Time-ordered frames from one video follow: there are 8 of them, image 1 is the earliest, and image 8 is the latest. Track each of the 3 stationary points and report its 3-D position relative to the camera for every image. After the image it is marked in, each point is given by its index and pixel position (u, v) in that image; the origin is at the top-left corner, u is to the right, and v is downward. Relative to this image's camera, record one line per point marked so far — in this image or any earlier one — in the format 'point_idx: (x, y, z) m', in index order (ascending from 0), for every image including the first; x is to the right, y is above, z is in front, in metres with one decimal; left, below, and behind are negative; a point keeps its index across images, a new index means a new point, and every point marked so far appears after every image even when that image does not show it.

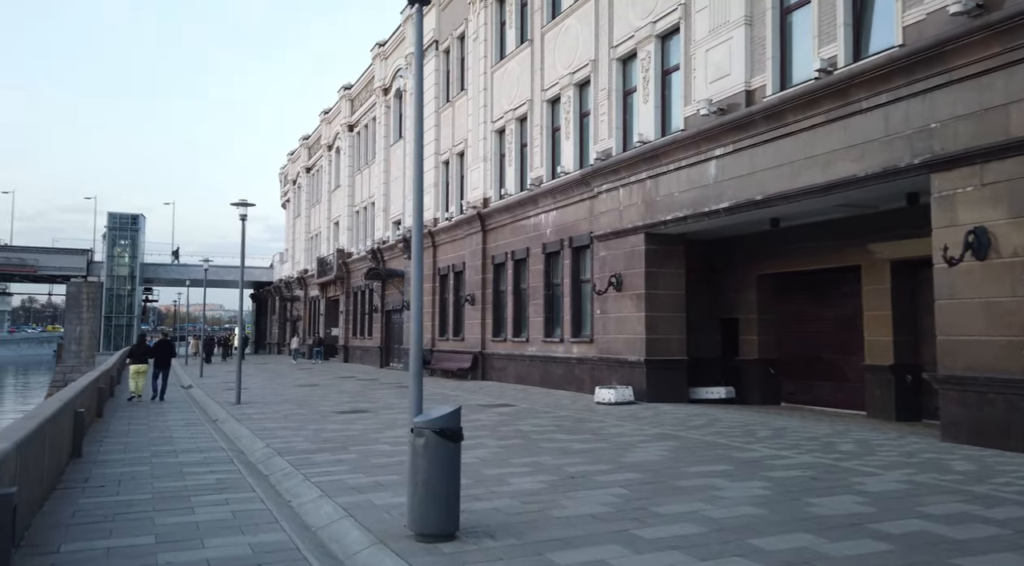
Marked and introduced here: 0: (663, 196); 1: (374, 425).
0: (+3.1, +1.8, +16.7) m
1: (-2.4, -2.5, +14.8) m
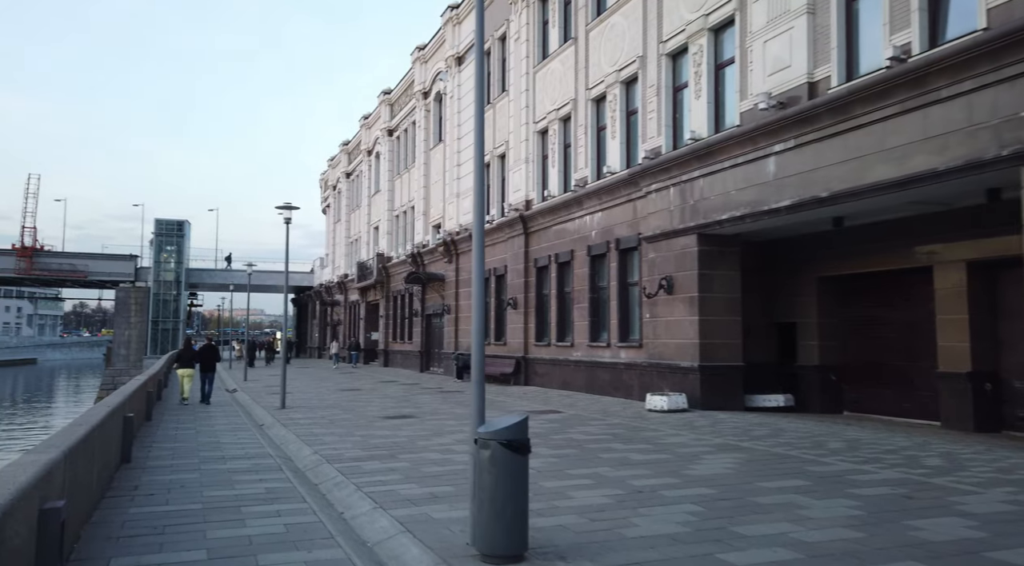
0: (+4.0, +1.7, +16.0) m
1: (-1.6, -2.6, +14.4) m
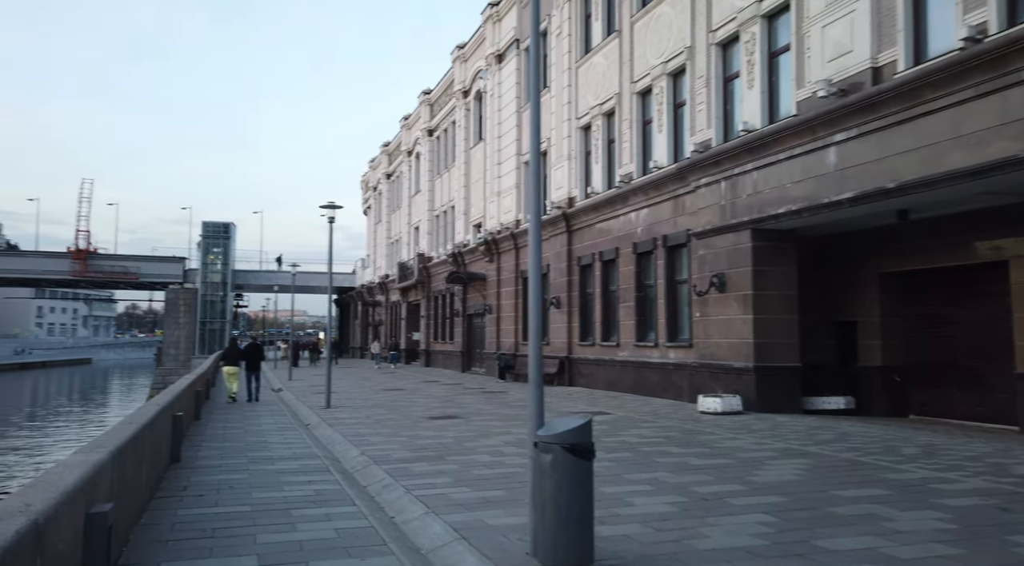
0: (+4.9, +1.8, +15.4) m
1: (-0.7, -2.6, +14.0) m
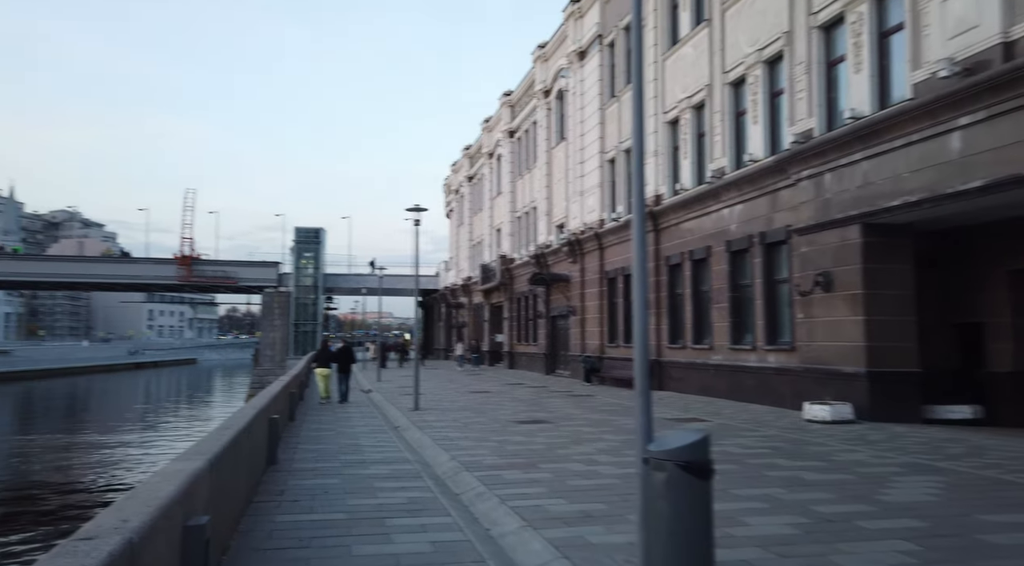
0: (+6.5, +1.8, +14.3) m
1: (+0.8, -2.6, +13.4) m
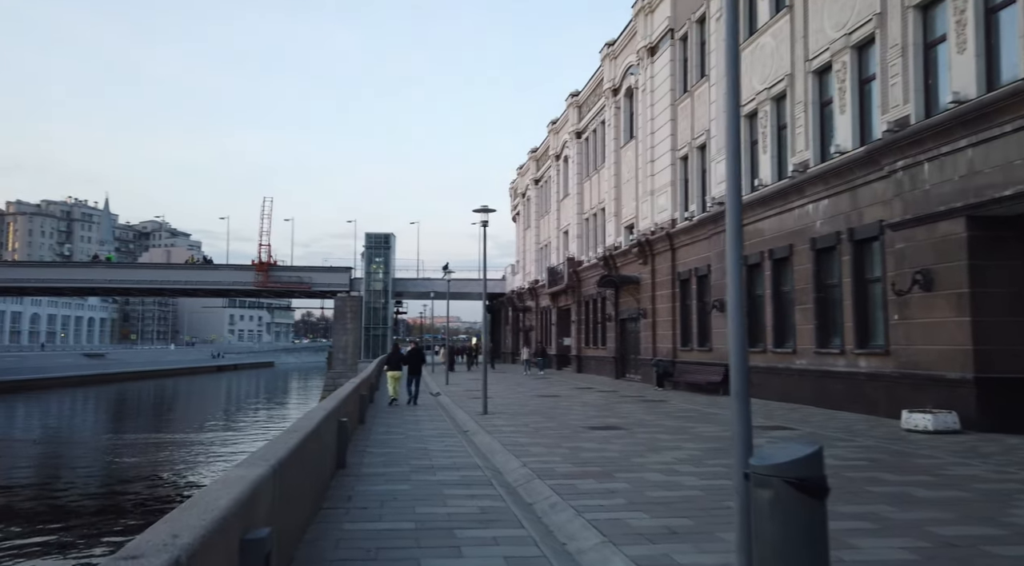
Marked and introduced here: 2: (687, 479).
0: (+7.7, +1.9, +13.0) m
1: (+1.9, -2.5, +12.6) m
2: (+2.1, -2.3, +9.6) m
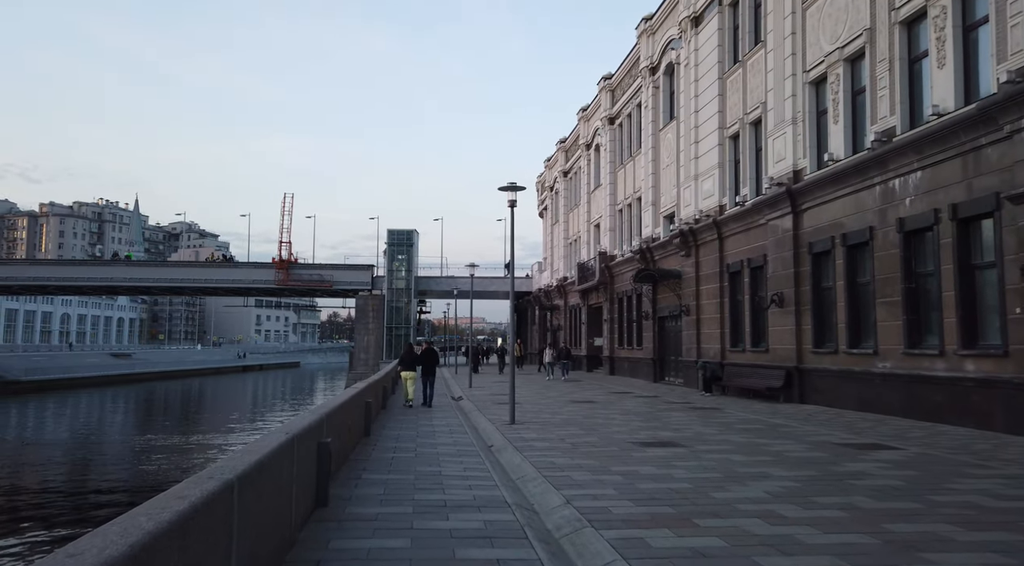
0: (+8.1, +2.1, +10.0) m
1: (+2.4, -2.3, +9.8) m
2: (+2.4, -2.1, +6.7) m
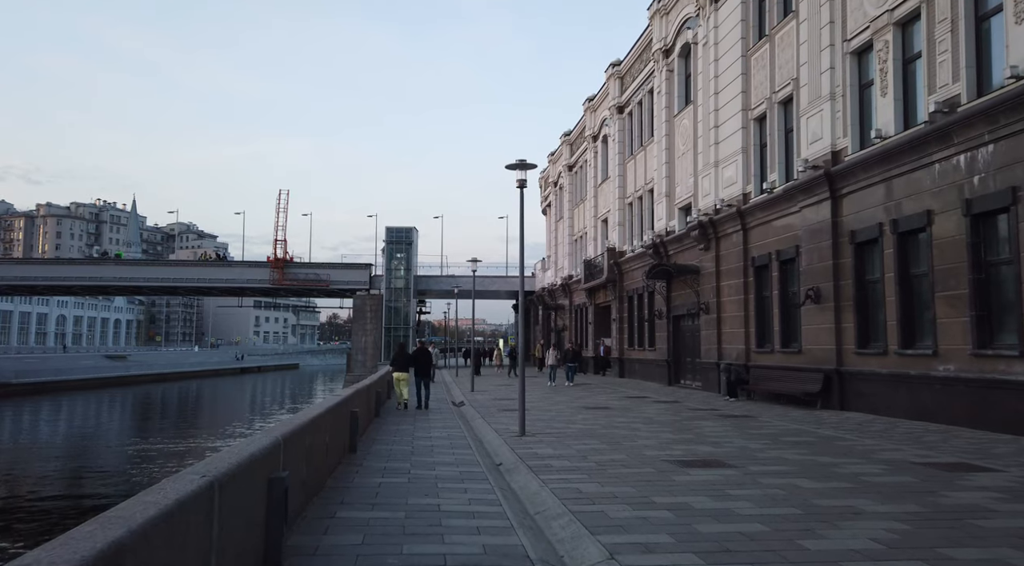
0: (+8.3, +2.3, +7.9) m
1: (+2.5, -2.1, +7.7) m
2: (+2.6, -1.9, +4.6) m
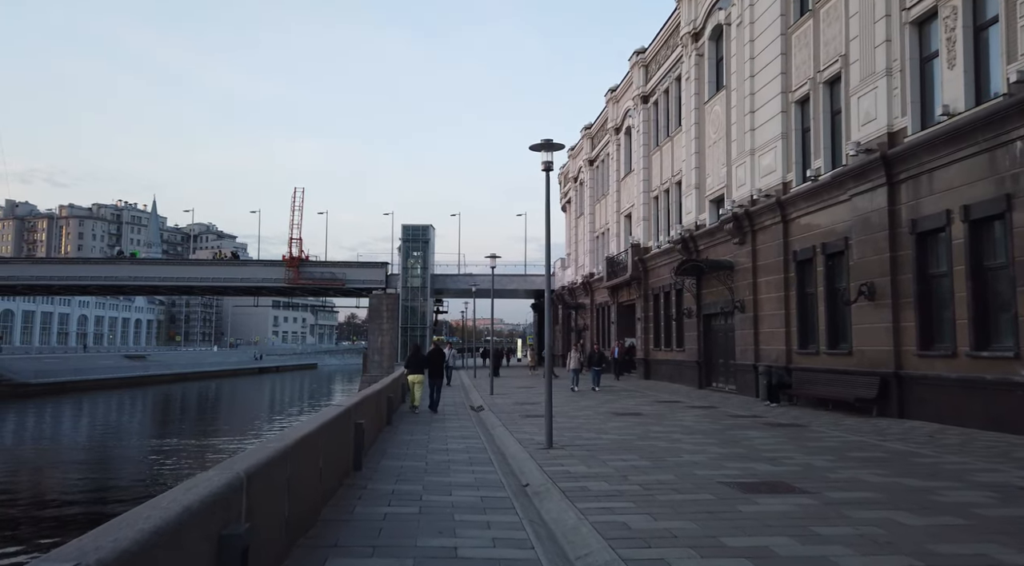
0: (+8.6, +2.4, +6.1) m
1: (+2.8, -2.0, +6.0) m
2: (+2.8, -1.8, +2.9) m
